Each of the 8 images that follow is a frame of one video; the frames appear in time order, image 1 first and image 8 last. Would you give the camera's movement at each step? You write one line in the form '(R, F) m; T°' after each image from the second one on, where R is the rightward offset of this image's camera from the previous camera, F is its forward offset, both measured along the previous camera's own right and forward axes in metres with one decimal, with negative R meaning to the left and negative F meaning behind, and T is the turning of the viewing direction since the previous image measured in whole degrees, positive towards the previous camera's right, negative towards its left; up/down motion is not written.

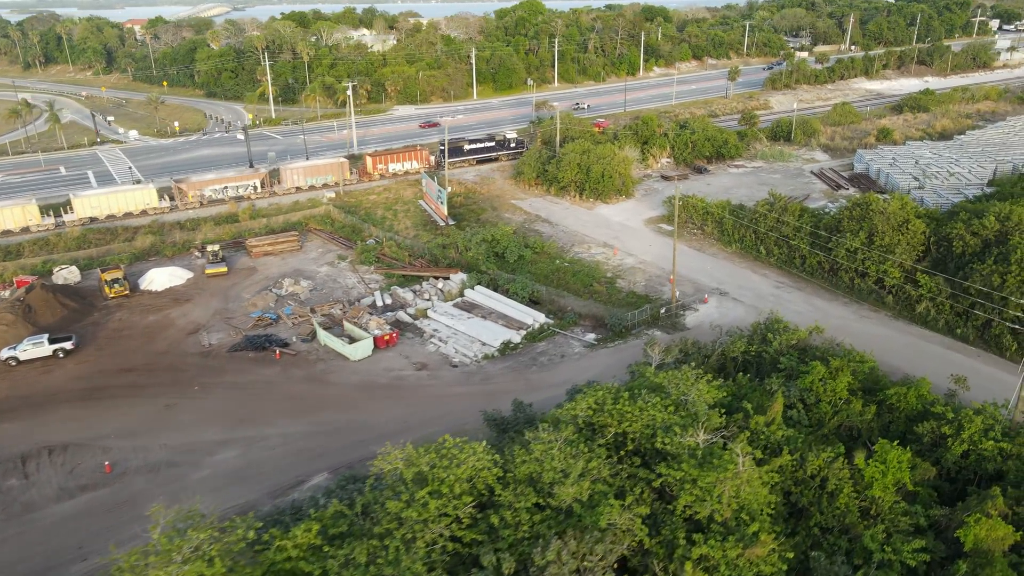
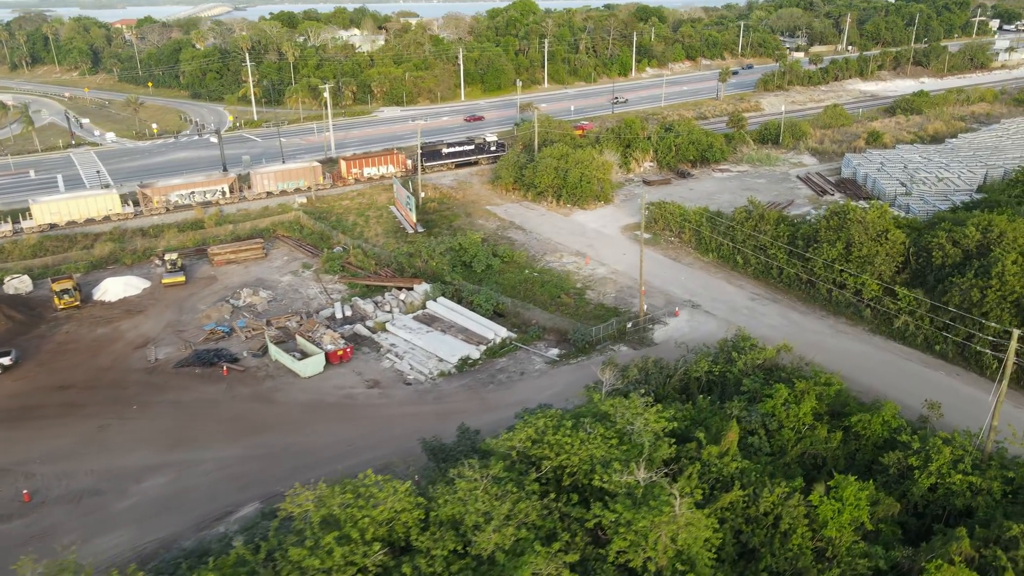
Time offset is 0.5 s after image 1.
(+1.4, +1.1) m; 0°
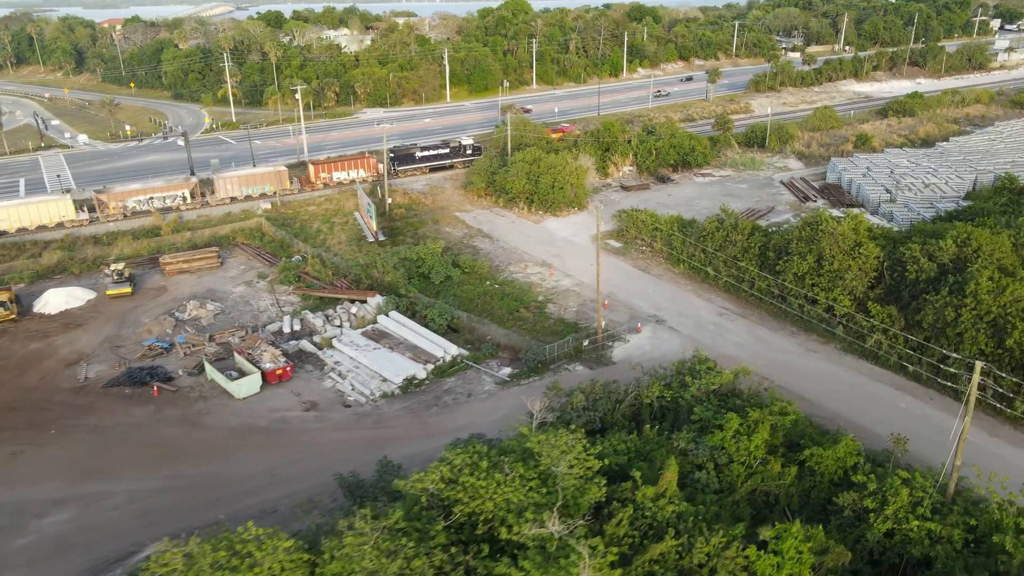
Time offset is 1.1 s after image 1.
(+1.6, +1.3) m; 0°
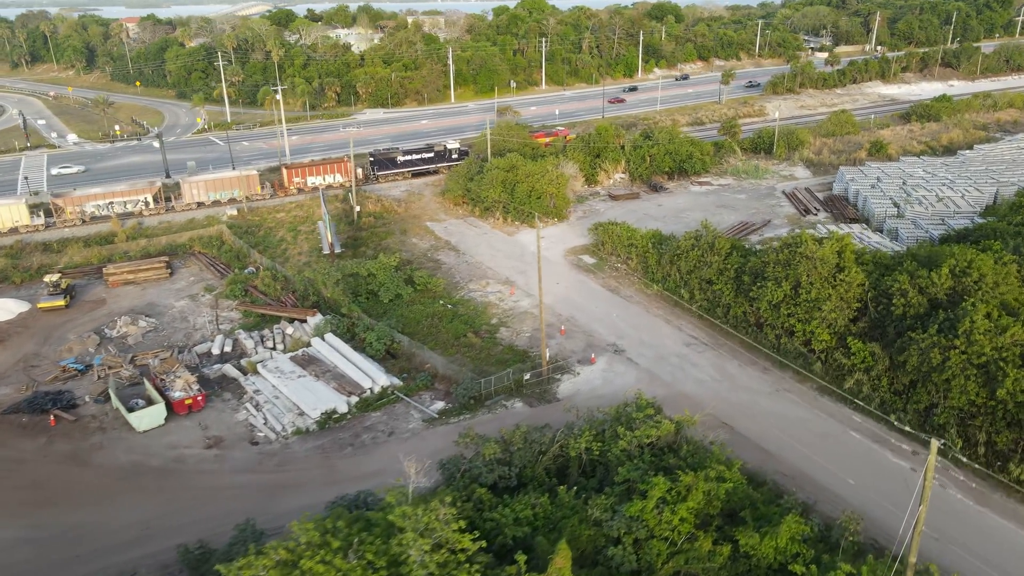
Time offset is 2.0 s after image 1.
(+2.6, +2.4) m; -2°
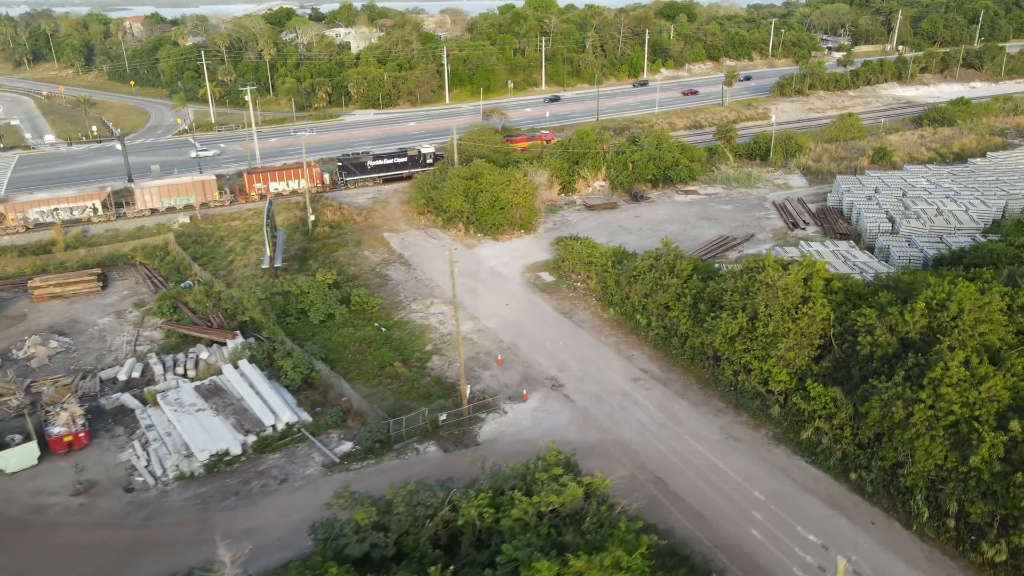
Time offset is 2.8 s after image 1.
(+2.6, +2.3) m; -2°
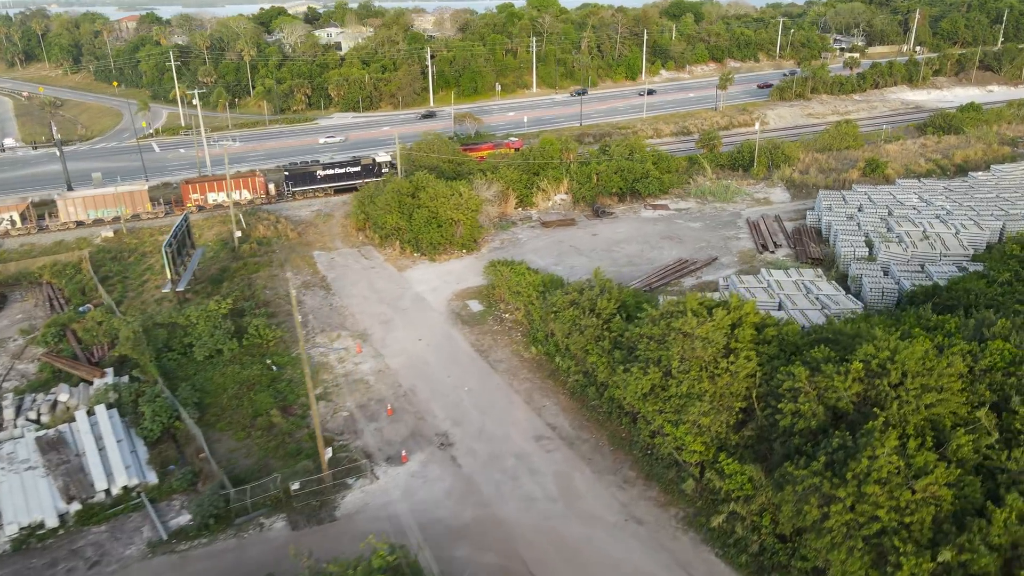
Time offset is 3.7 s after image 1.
(+3.2, +2.8) m; -2°
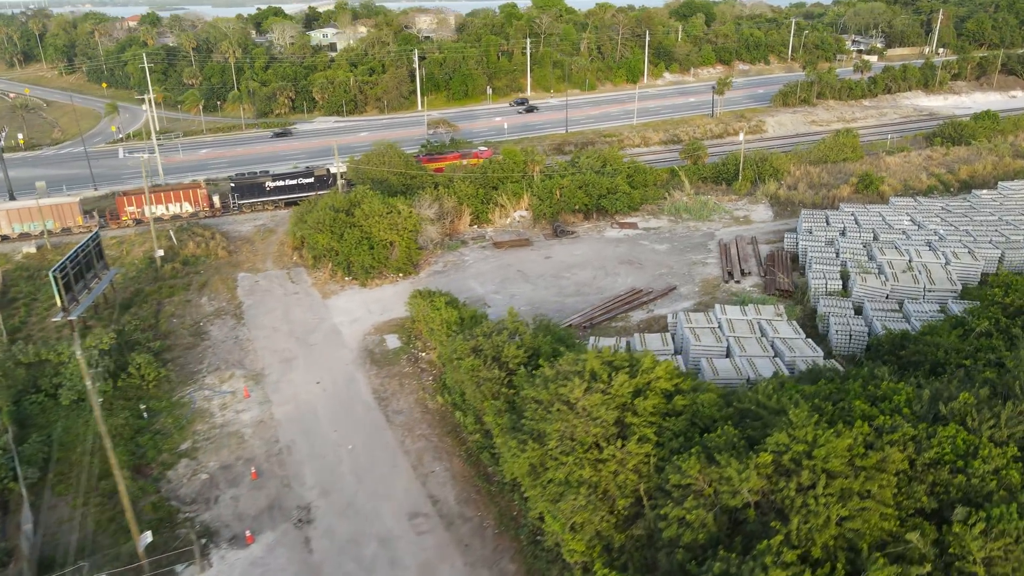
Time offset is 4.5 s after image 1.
(+3.0, +2.7) m; -2°
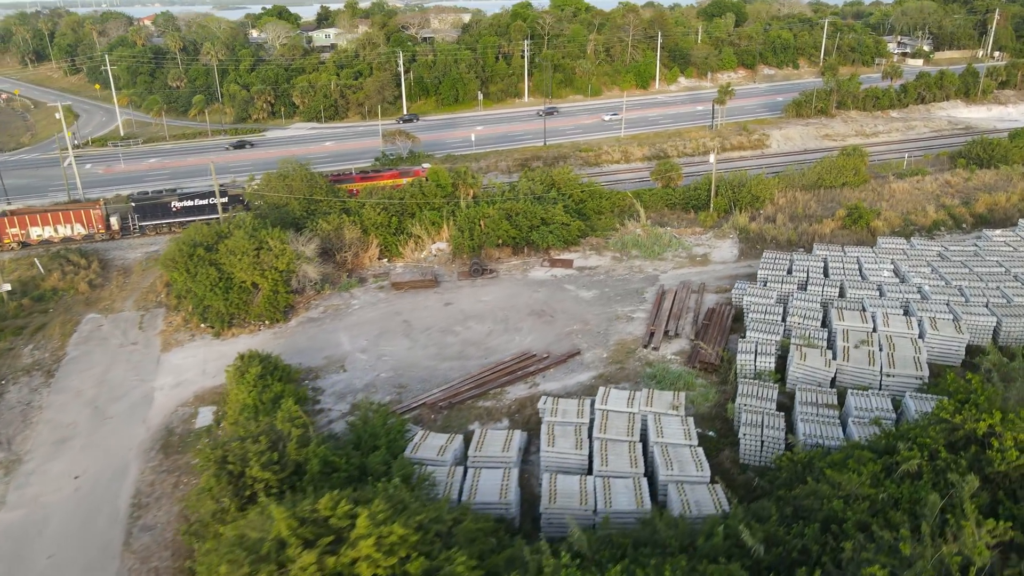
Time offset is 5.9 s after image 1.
(+5.0, +4.6) m; -4°
